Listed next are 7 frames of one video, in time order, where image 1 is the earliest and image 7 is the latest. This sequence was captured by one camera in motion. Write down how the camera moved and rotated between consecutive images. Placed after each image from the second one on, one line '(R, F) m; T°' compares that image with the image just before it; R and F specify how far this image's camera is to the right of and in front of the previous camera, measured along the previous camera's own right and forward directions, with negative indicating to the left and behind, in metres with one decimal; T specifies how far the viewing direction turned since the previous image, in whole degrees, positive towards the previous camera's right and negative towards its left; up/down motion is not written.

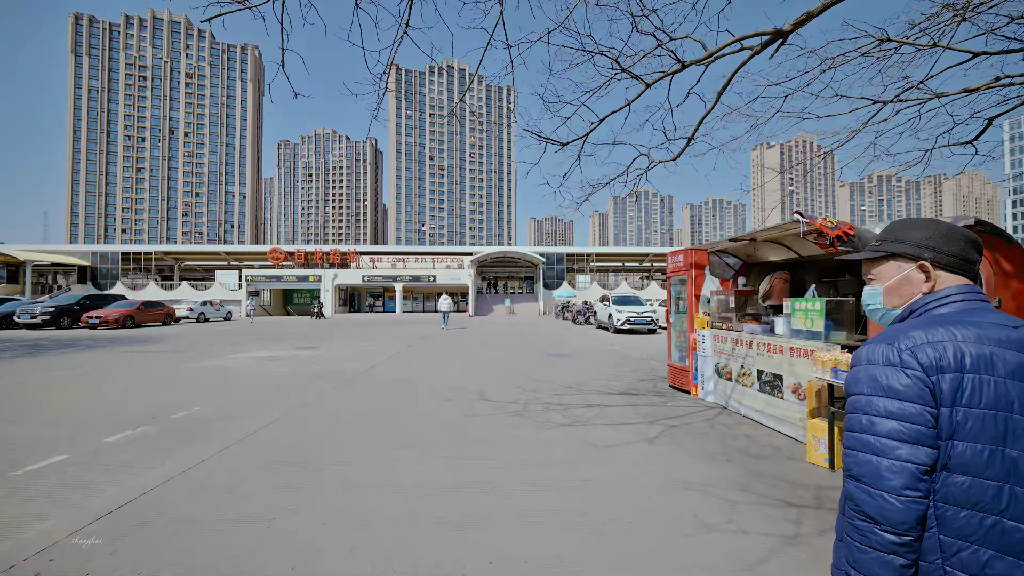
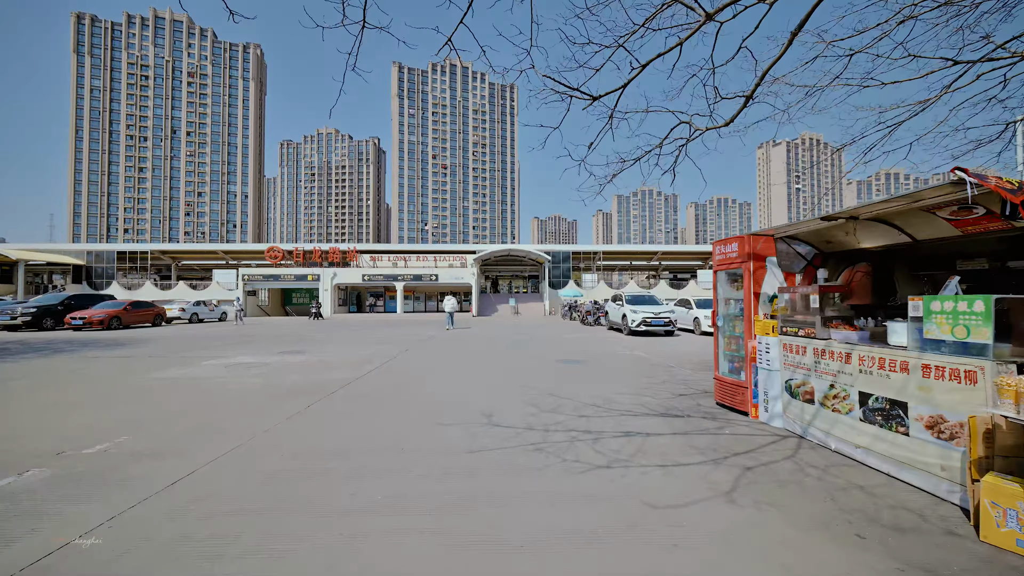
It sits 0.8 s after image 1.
(-0.1, +1.1) m; 0°
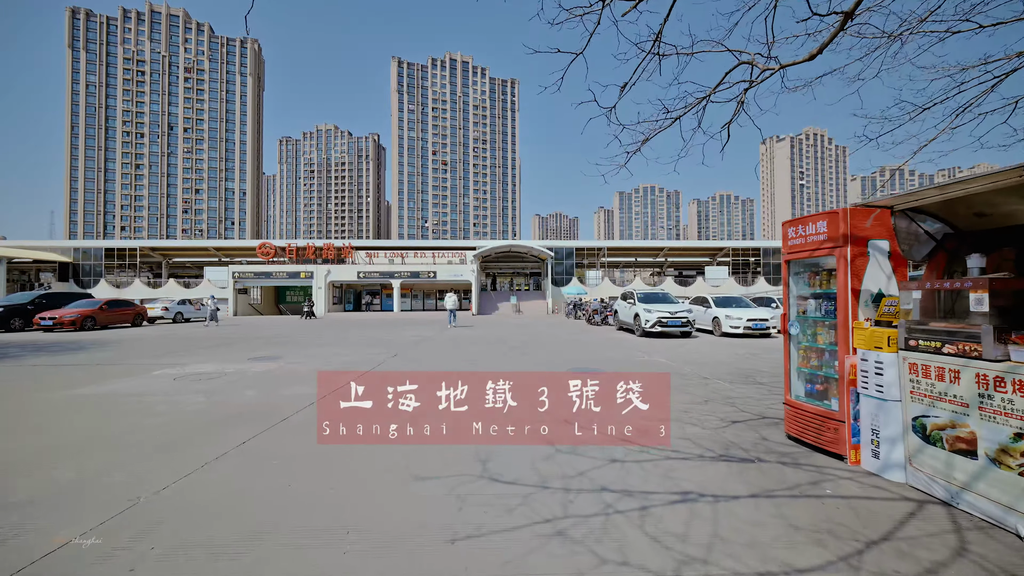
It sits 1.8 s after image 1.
(0.0, +1.3) m; 0°
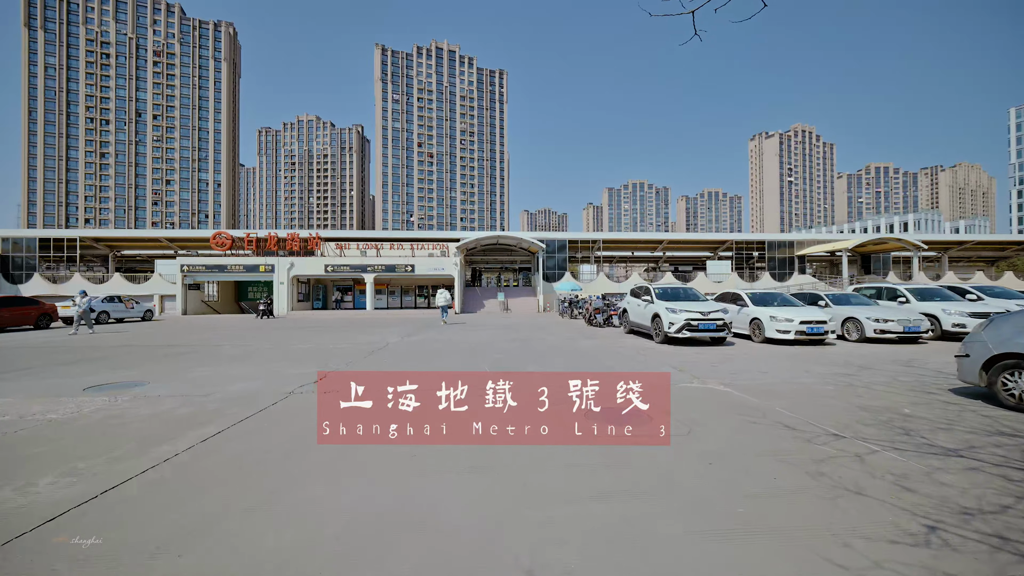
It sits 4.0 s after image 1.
(+0.1, +3.2) m; +2°
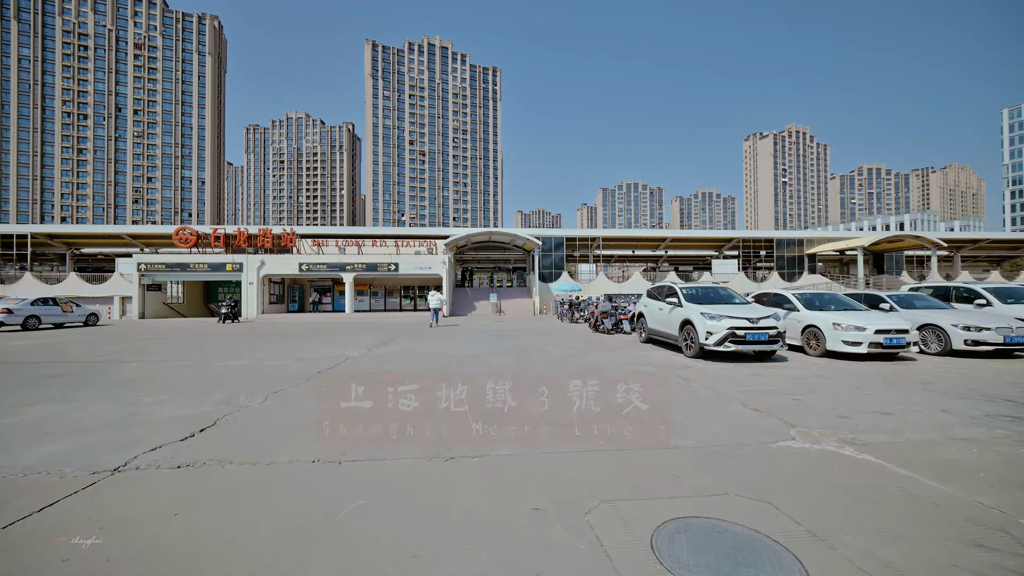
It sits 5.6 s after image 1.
(0.0, +2.4) m; +1°
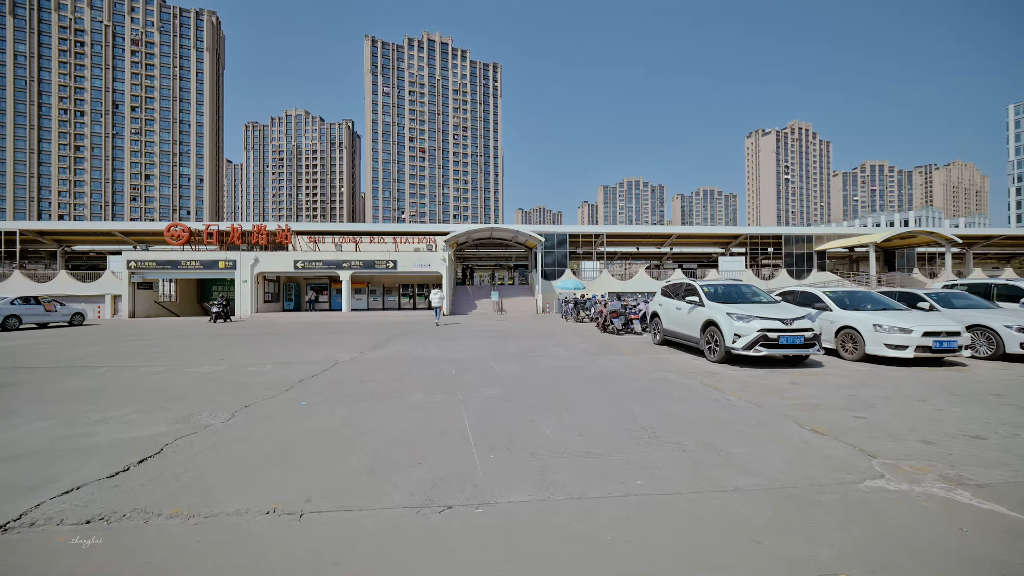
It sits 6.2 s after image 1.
(-0.1, +0.8) m; 0°
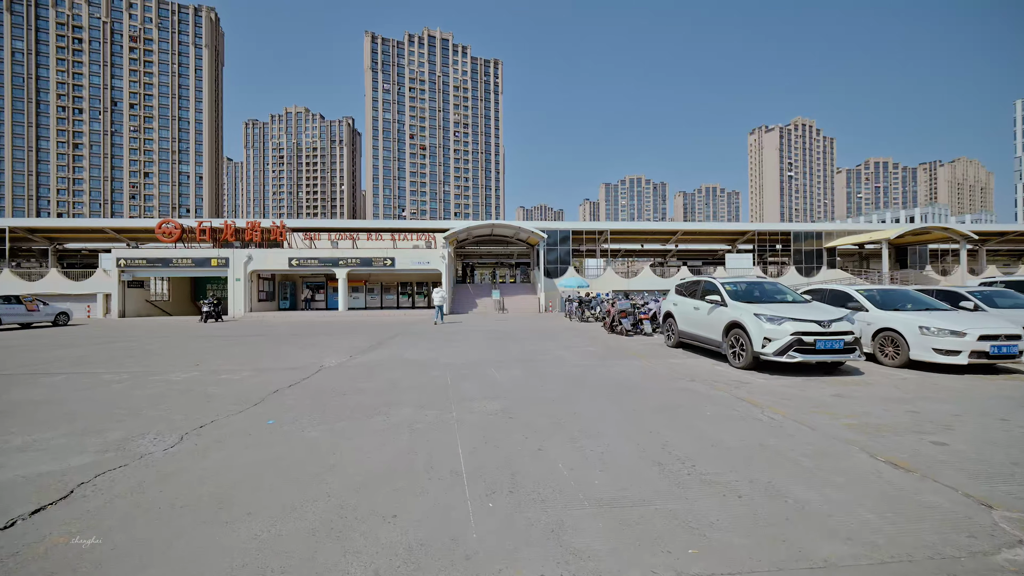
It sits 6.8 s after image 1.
(0.0, +0.8) m; 0°
